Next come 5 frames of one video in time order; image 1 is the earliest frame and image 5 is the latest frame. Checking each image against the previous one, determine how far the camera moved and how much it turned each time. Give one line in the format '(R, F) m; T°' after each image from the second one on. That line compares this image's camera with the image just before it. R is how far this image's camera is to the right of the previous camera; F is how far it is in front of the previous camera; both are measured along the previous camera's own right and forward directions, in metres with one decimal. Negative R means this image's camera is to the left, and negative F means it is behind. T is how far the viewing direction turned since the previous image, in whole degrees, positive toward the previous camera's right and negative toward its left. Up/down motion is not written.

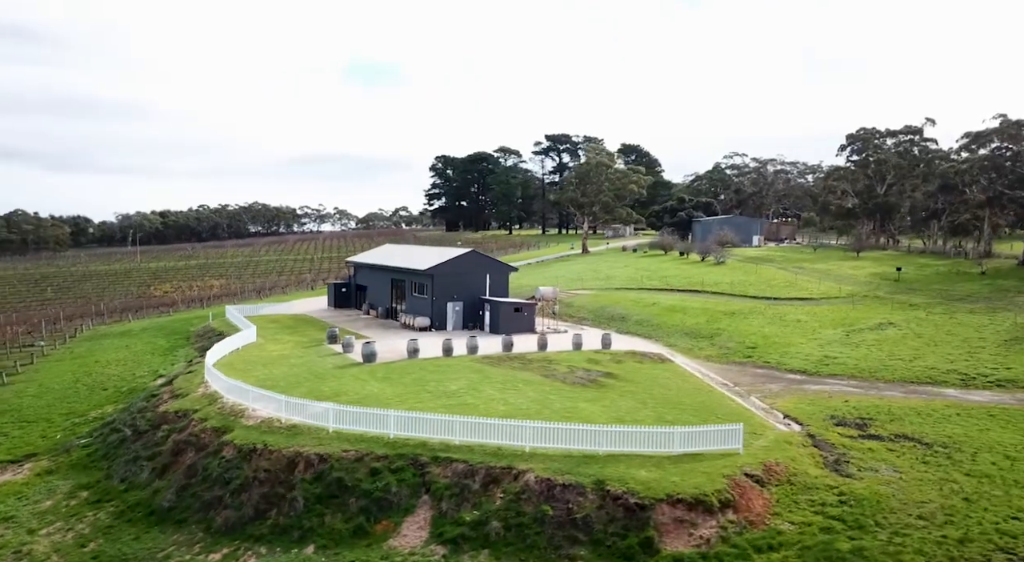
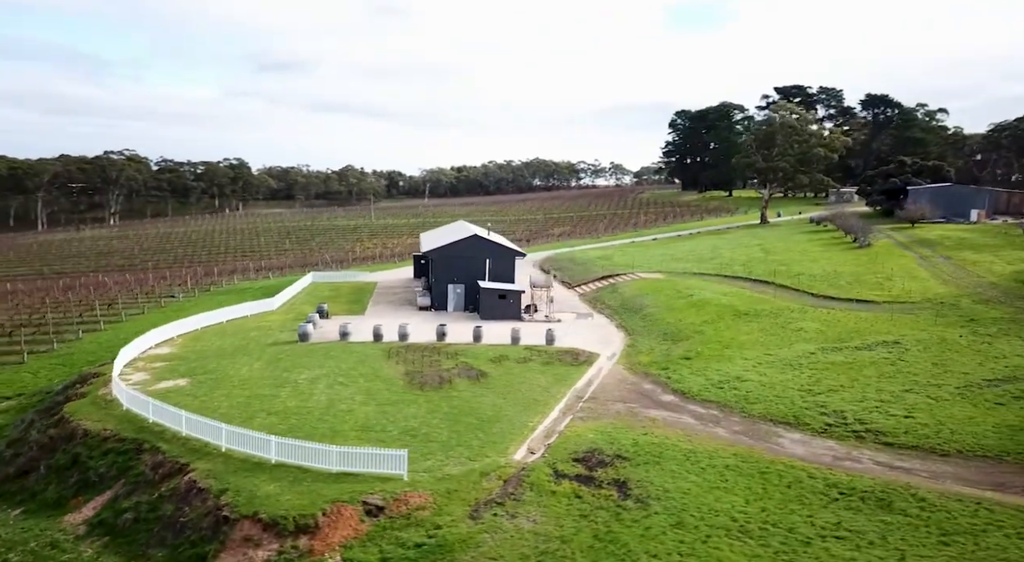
(+10.7, +1.5) m; -17°
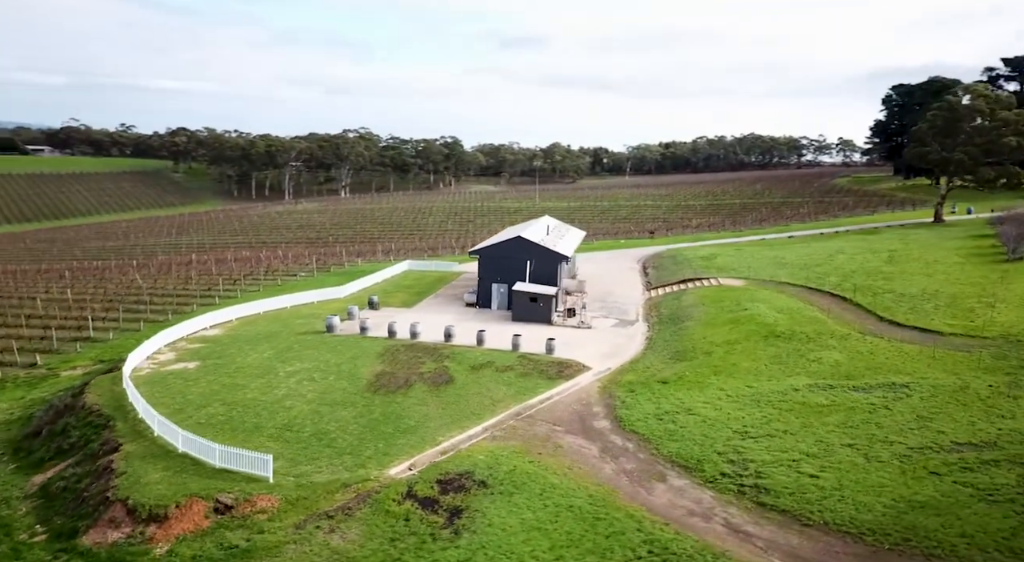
(+6.5, +0.1) m; -13°
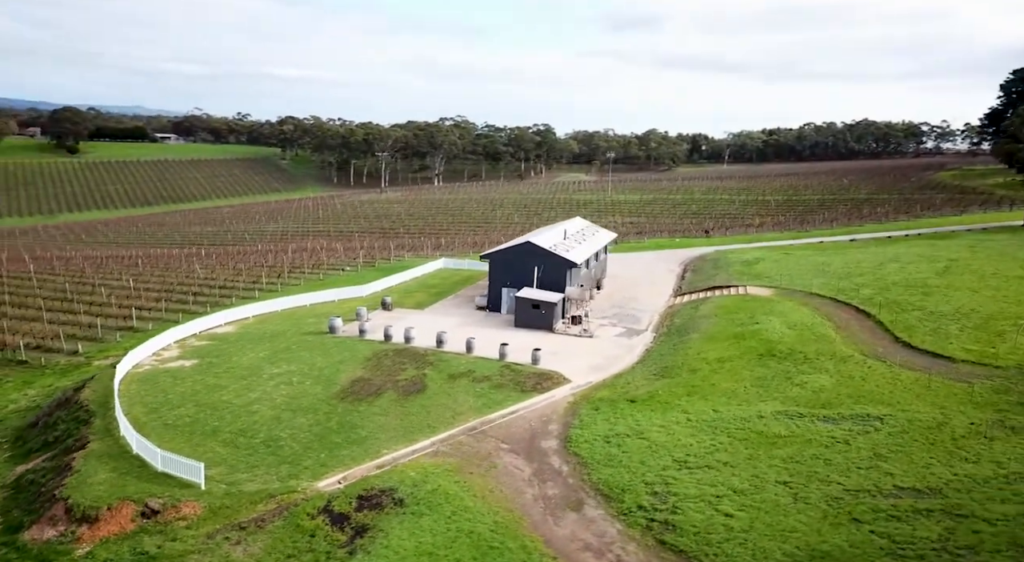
(+3.6, 0.0) m; -6°
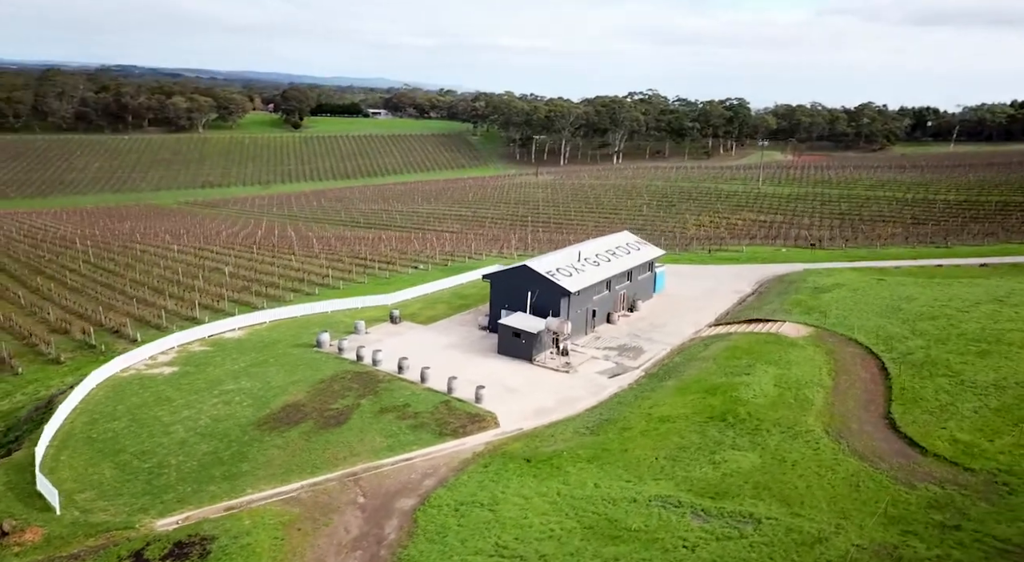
(+8.2, +0.9) m; -12°
